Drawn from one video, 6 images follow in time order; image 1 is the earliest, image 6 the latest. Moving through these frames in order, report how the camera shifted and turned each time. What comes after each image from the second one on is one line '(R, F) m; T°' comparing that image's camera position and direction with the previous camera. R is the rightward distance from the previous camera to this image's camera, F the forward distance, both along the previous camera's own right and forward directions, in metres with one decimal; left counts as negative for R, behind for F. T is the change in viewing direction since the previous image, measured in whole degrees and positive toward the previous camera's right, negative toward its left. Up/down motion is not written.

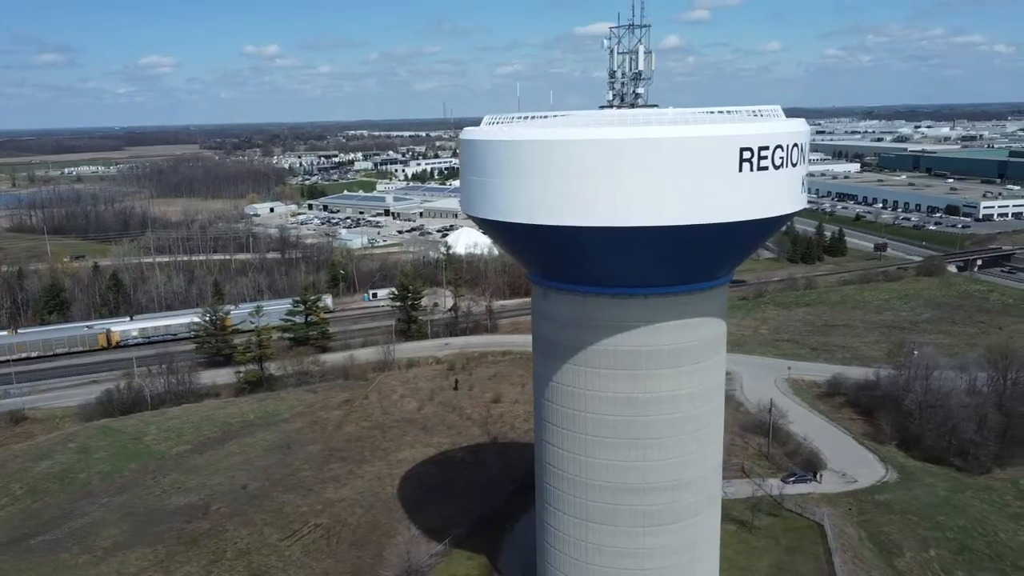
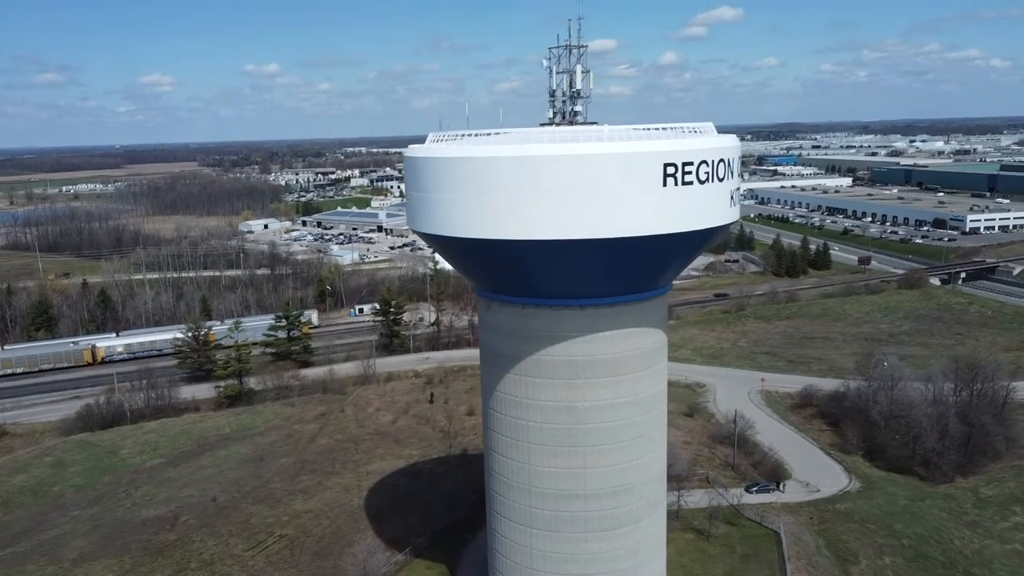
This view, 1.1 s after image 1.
(+0.8, -0.3) m; 0°
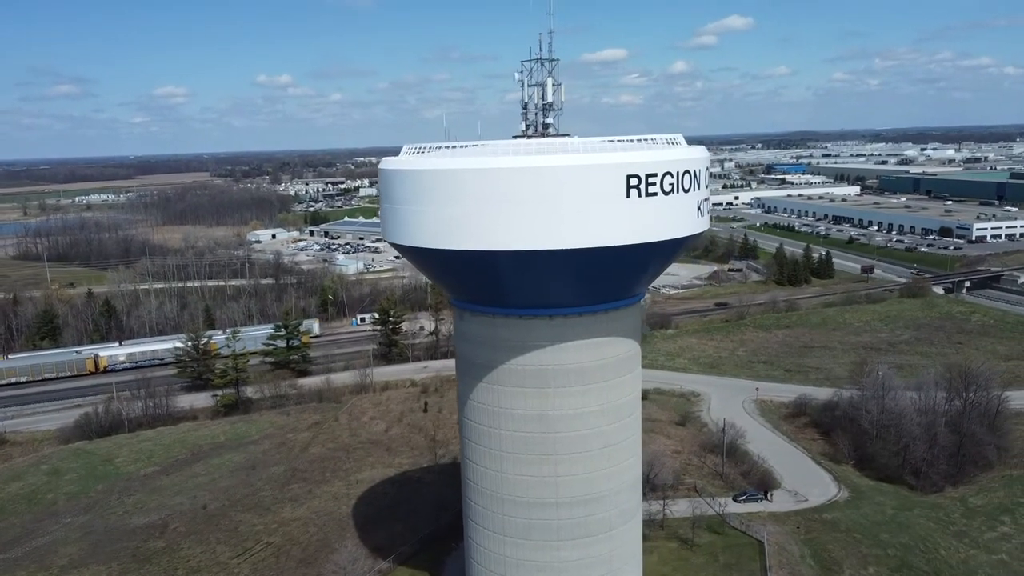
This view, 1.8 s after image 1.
(+0.5, -0.1) m; -1°
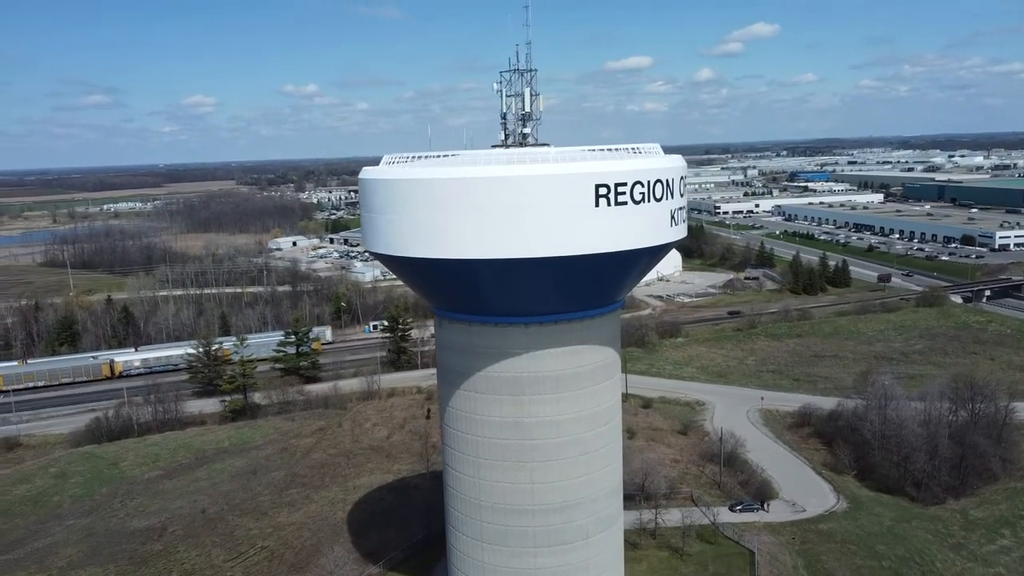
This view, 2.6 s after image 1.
(+0.6, -0.1) m; -2°
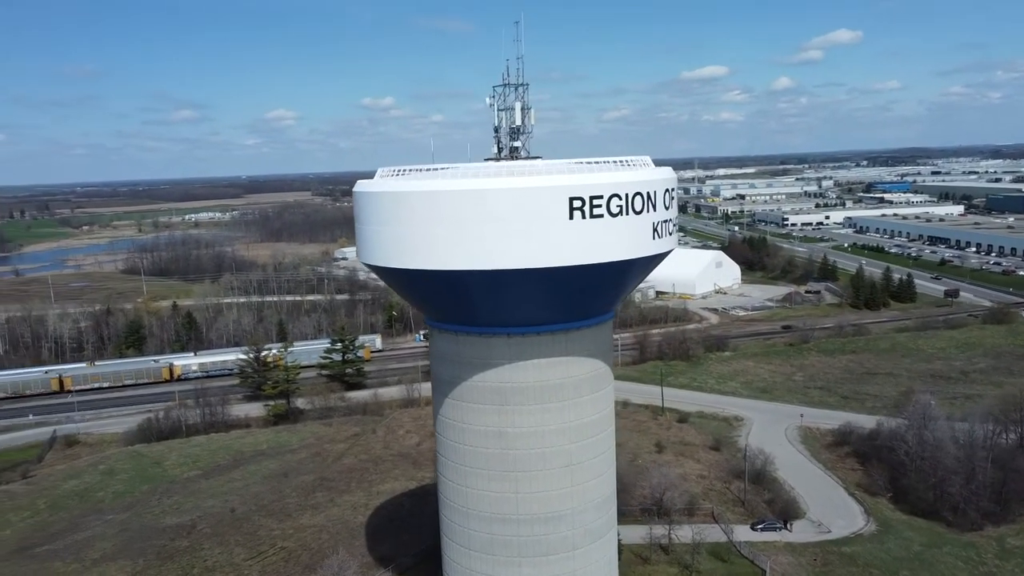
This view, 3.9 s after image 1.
(+1.2, -0.1) m; -5°
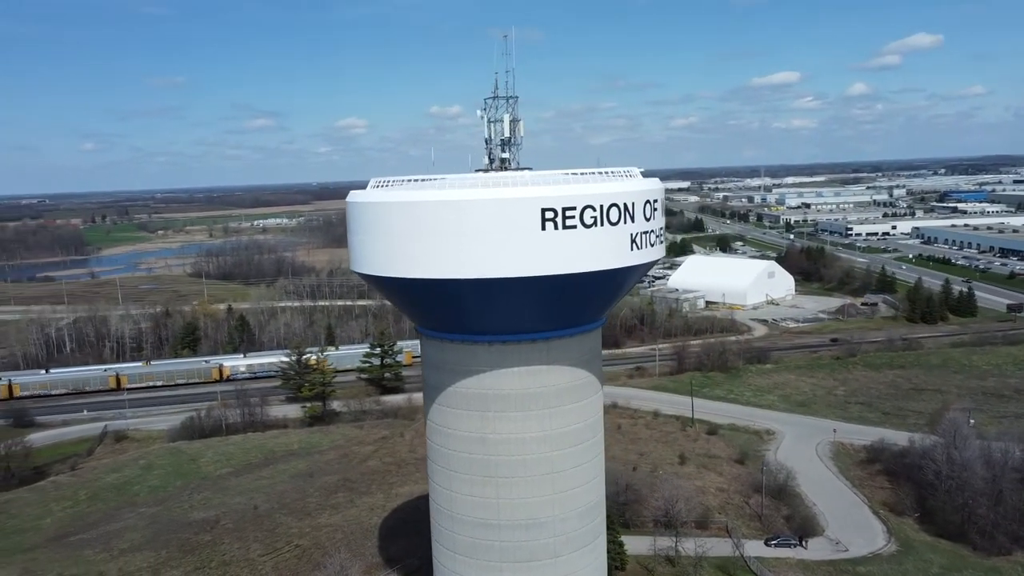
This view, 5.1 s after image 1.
(+1.1, -0.1) m; -5°
